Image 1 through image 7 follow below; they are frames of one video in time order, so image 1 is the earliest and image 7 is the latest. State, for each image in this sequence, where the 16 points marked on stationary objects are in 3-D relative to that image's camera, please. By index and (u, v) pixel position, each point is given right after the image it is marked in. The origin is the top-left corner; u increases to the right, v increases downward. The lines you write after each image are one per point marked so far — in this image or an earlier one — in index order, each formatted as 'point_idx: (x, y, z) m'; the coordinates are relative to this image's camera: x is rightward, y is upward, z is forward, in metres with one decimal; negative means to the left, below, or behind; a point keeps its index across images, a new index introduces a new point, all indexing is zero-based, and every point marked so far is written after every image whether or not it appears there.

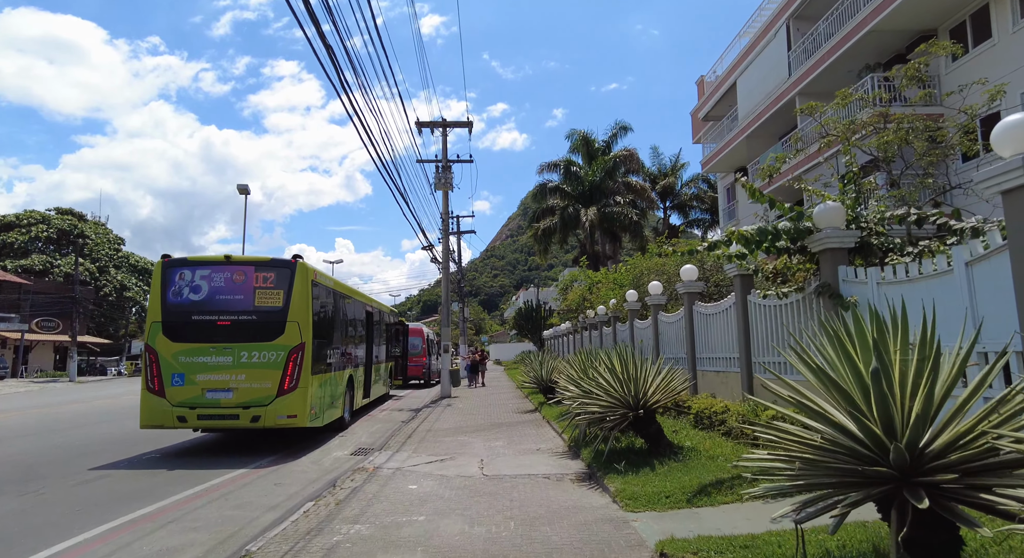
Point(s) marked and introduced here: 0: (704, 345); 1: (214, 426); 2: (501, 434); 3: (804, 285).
0: (+3.3, -1.1, +10.2) m
1: (-5.0, -2.5, +9.8) m
2: (-0.2, -3.0, +11.3) m
3: (+3.4, -0.1, +6.9) m
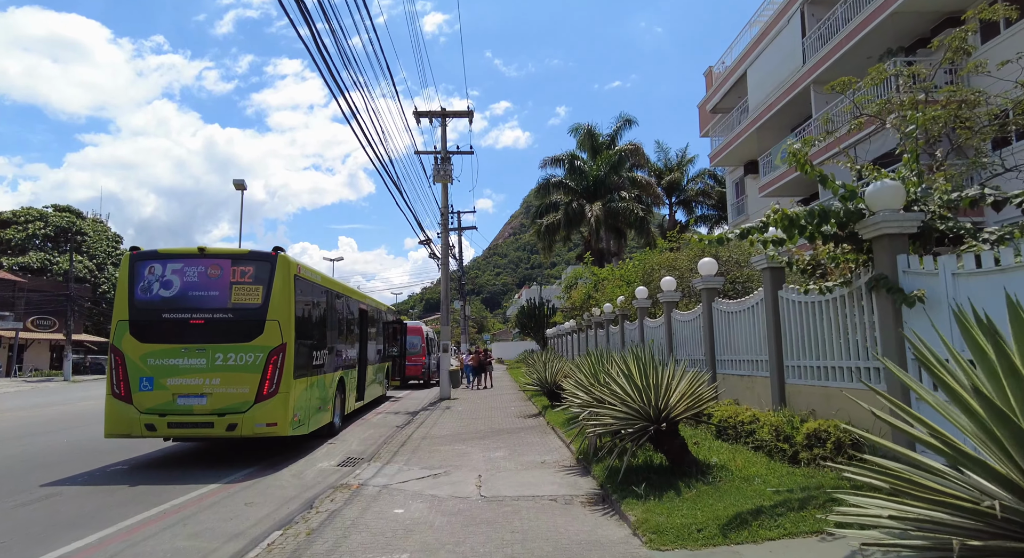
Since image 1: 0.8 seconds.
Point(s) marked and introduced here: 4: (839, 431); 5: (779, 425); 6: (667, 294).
0: (+3.4, -1.0, +9.3) m
1: (-4.9, -2.4, +8.9) m
2: (-0.2, -2.9, +10.3) m
3: (+3.5, 0.0, +6.0) m
4: (+3.1, -1.5, +5.7) m
5: (+3.0, -1.6, +6.5) m
6: (+3.2, -0.3, +12.1) m
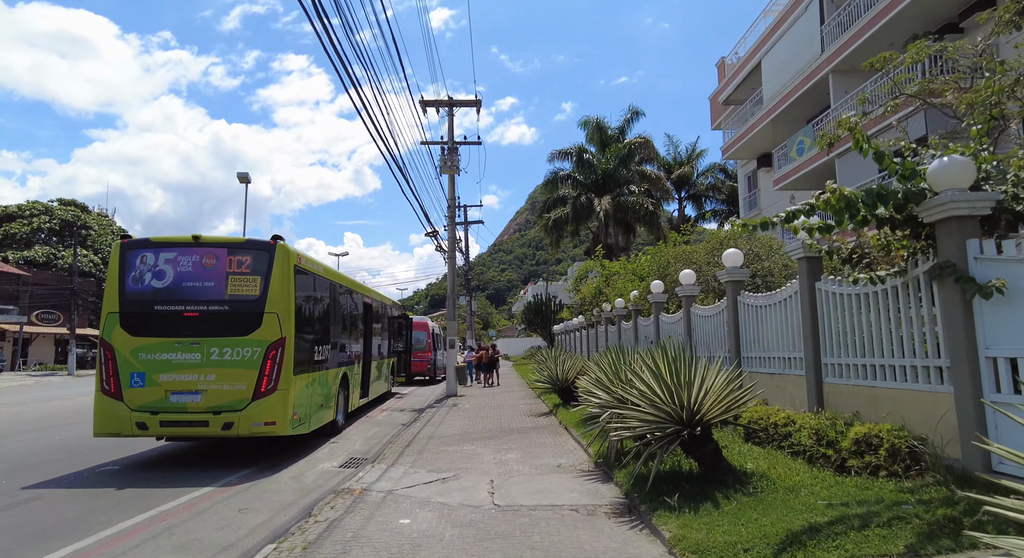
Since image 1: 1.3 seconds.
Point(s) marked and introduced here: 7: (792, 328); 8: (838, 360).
0: (+3.6, -0.9, +8.7) m
1: (-4.8, -2.2, +8.4) m
2: (0.0, -2.8, +9.8) m
3: (+3.6, +0.1, +5.4) m
4: (+3.3, -1.4, +5.1) m
5: (+3.1, -1.5, +5.9) m
6: (+3.4, -0.2, +11.5) m
7: (+3.6, -0.6, +7.6) m
8: (+3.6, -0.9, +6.5) m
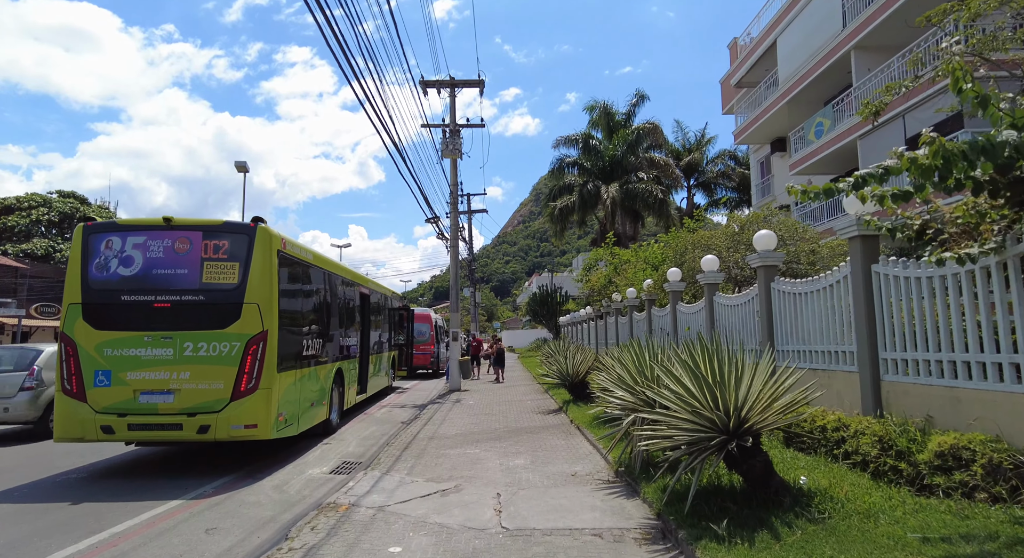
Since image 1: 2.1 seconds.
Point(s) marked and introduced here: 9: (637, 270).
0: (+3.7, -0.7, +7.7) m
1: (-4.7, -2.0, +7.5) m
2: (+0.1, -2.5, +8.9) m
3: (+3.7, +0.3, +4.4) m
4: (+3.4, -1.2, +4.1) m
5: (+3.2, -1.3, +5.0) m
6: (+3.5, +0.1, +10.5) m
7: (+3.7, -0.4, +6.6) m
8: (+3.7, -0.7, +5.6) m
9: (+4.1, +0.3, +19.2) m
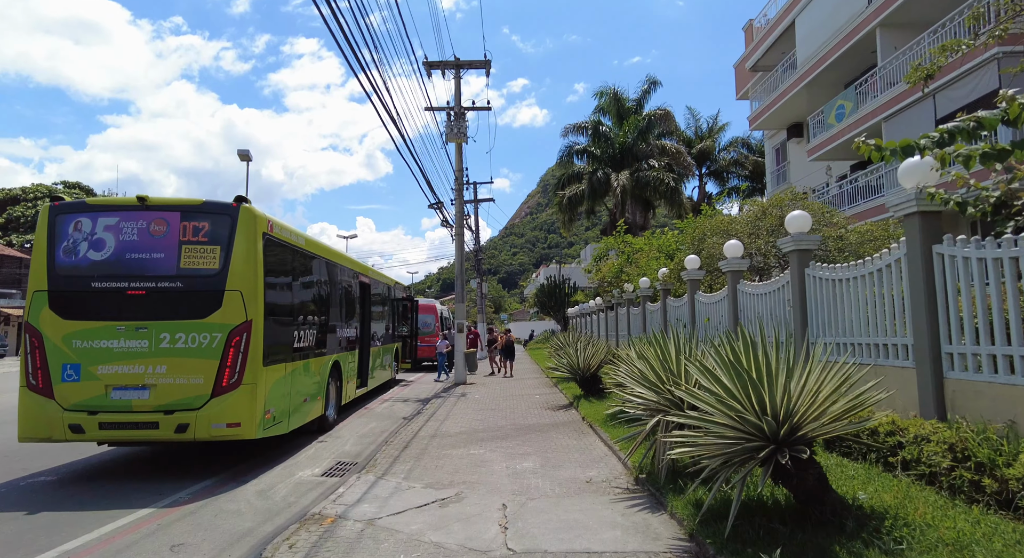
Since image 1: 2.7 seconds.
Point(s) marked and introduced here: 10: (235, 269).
0: (+3.8, -0.5, +7.0) m
1: (-4.6, -1.9, +6.9) m
2: (+0.2, -2.3, +8.2) m
3: (+3.7, +0.4, +3.6) m
4: (+3.4, -1.1, +3.4) m
5: (+3.3, -1.2, +4.2) m
6: (+3.7, +0.3, +9.8) m
7: (+3.8, -0.3, +5.9) m
8: (+3.8, -0.6, +4.8) m
9: (+4.3, +0.6, +18.5) m
10: (-3.4, +0.1, +7.2) m
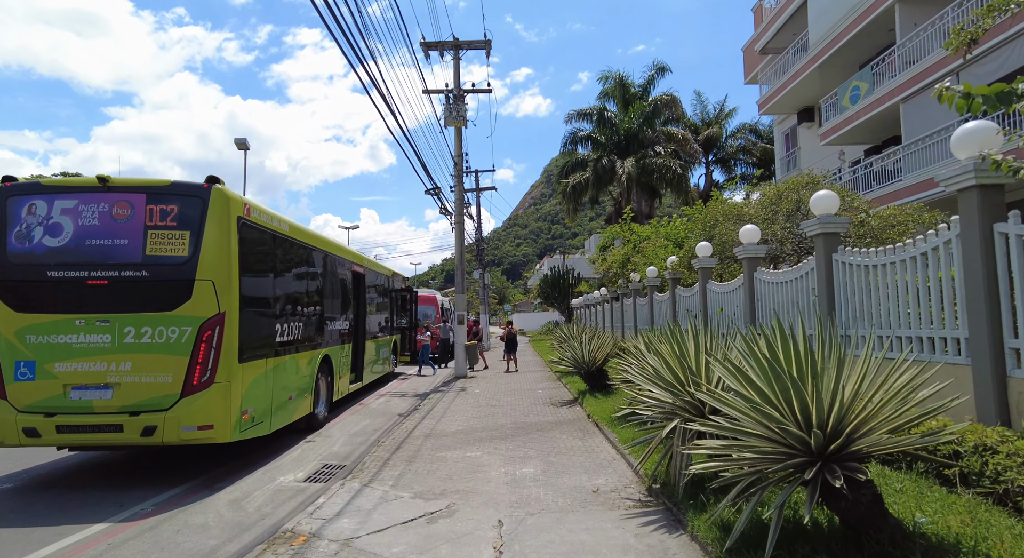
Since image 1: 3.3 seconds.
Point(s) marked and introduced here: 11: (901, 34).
0: (+3.7, -0.4, +6.3) m
1: (-4.6, -1.7, +6.3) m
2: (+0.2, -2.2, +7.6) m
3: (+3.7, +0.5, +2.9) m
4: (+3.4, -1.0, +2.7) m
5: (+3.2, -1.1, +3.6) m
6: (+3.6, +0.5, +9.1) m
7: (+3.8, -0.1, +5.2) m
8: (+3.7, -0.5, +4.1) m
9: (+4.4, +1.0, +17.7) m
10: (-3.4, +0.3, +6.5) m
11: (+12.4, +7.9, +18.8) m
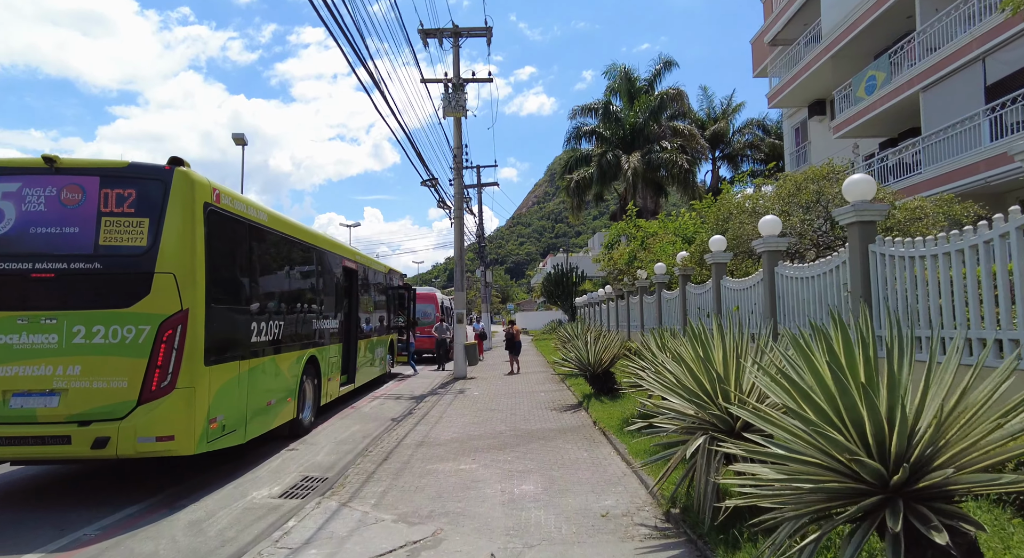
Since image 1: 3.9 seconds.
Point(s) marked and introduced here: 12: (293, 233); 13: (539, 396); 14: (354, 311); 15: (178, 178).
0: (+3.7, -0.3, +5.5) m
1: (-4.6, -1.7, +5.6) m
2: (+0.2, -2.1, +6.9) m
3: (+3.7, +0.6, +2.2) m
4: (+3.3, -0.9, +2.0) m
5: (+3.2, -1.0, +2.8) m
6: (+3.6, +0.6, +8.3) m
7: (+3.7, -0.1, +4.4) m
8: (+3.7, -0.4, +3.4) m
9: (+4.4, +1.1, +17.0) m
10: (-3.4, +0.3, +5.8) m
11: (+12.5, +7.9, +18.0) m
12: (-3.4, +0.7, +9.1) m
13: (+0.5, -2.3, +11.6) m
14: (-3.4, -0.7, +12.7) m
15: (-3.4, +1.0, +6.0) m
